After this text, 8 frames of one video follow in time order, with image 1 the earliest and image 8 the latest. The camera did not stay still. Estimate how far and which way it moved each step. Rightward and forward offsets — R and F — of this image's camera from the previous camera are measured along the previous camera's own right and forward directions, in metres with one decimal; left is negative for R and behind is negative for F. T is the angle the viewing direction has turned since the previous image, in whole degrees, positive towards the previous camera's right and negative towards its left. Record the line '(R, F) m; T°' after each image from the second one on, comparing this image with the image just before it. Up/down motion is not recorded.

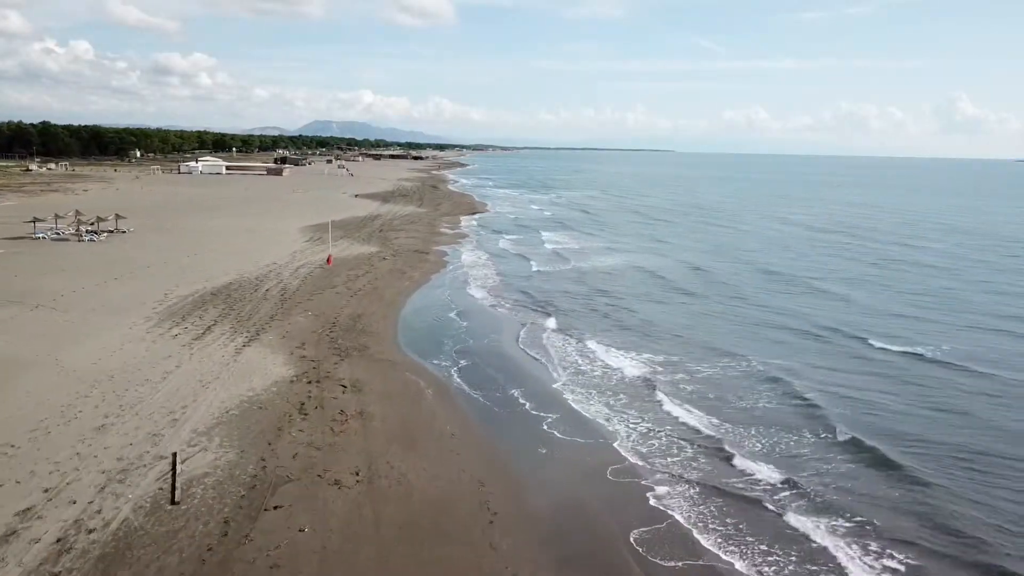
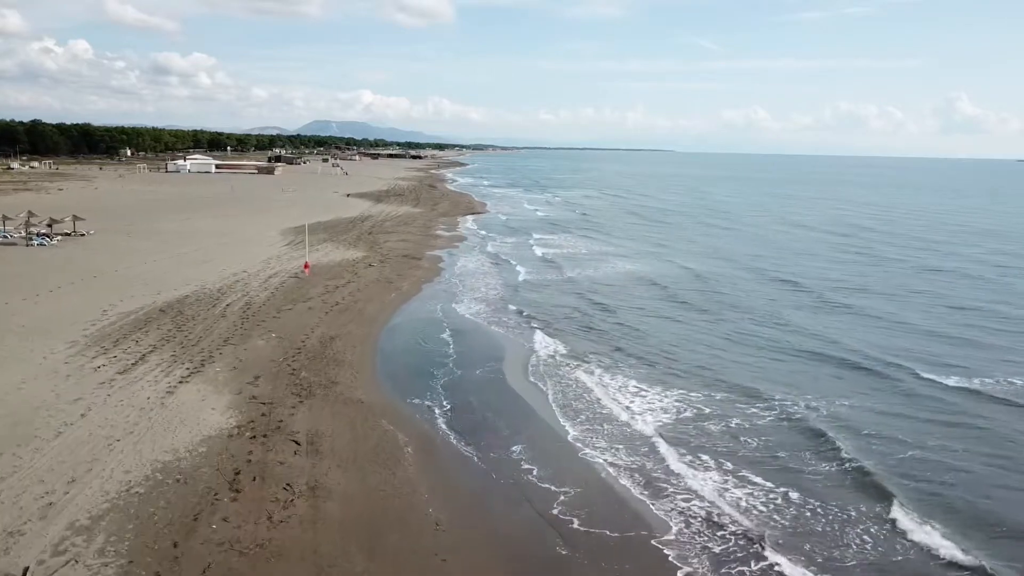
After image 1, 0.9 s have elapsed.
(-0.1, +3.3) m; 0°
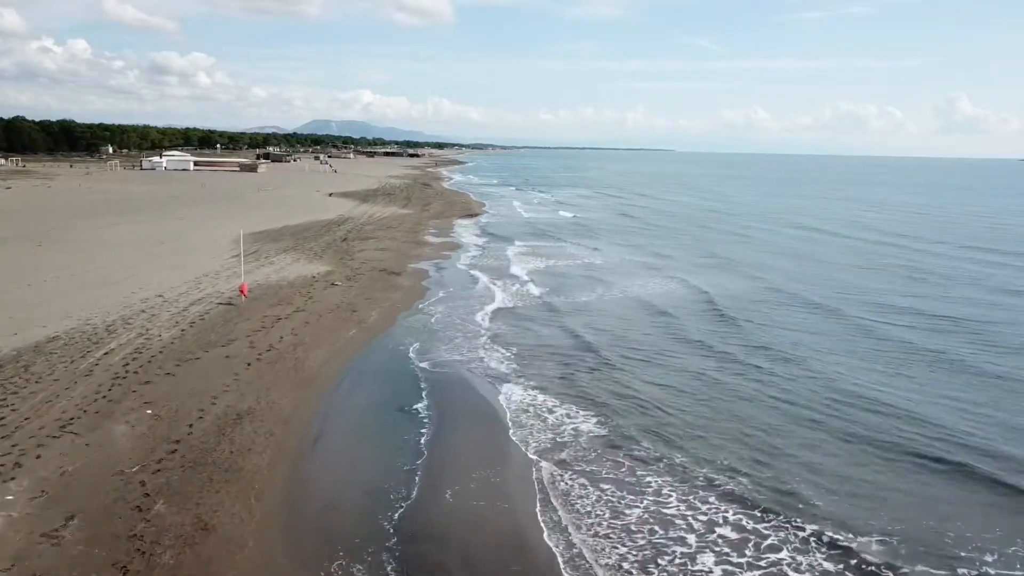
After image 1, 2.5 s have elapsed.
(-0.1, +6.0) m; 0°
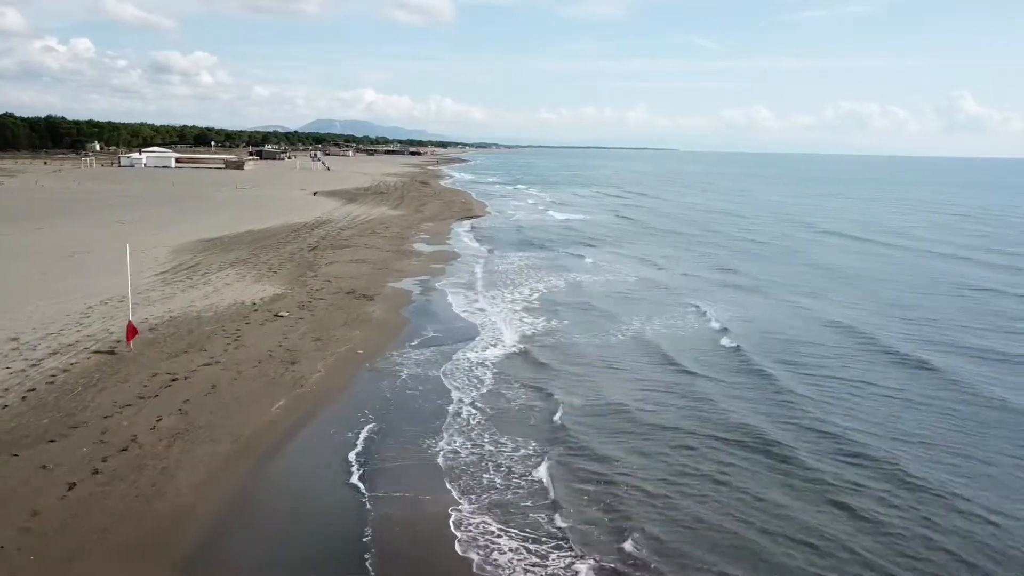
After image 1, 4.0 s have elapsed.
(-0.1, +5.5) m; 0°
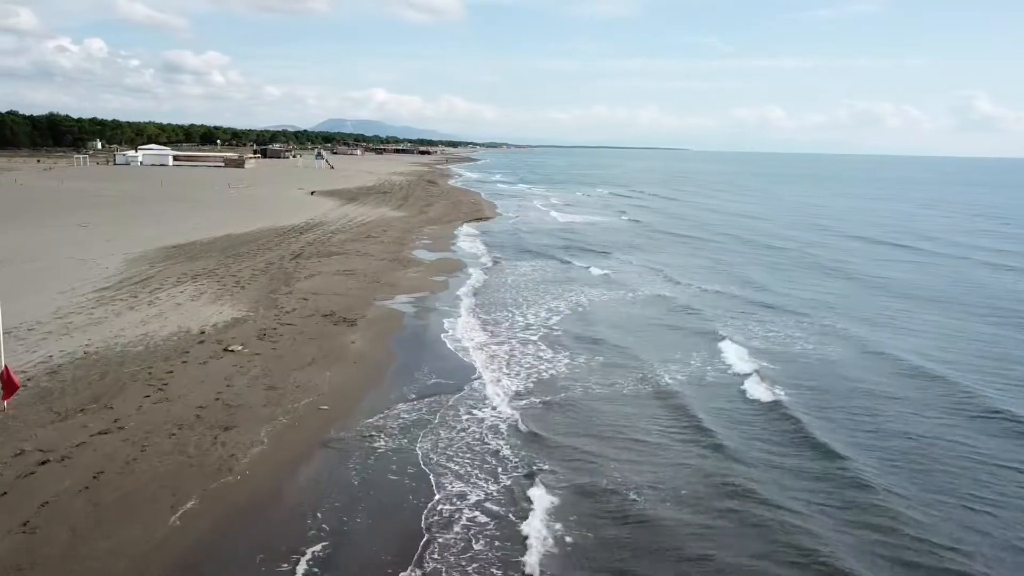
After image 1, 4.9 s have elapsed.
(-0.1, +3.4) m; -1°
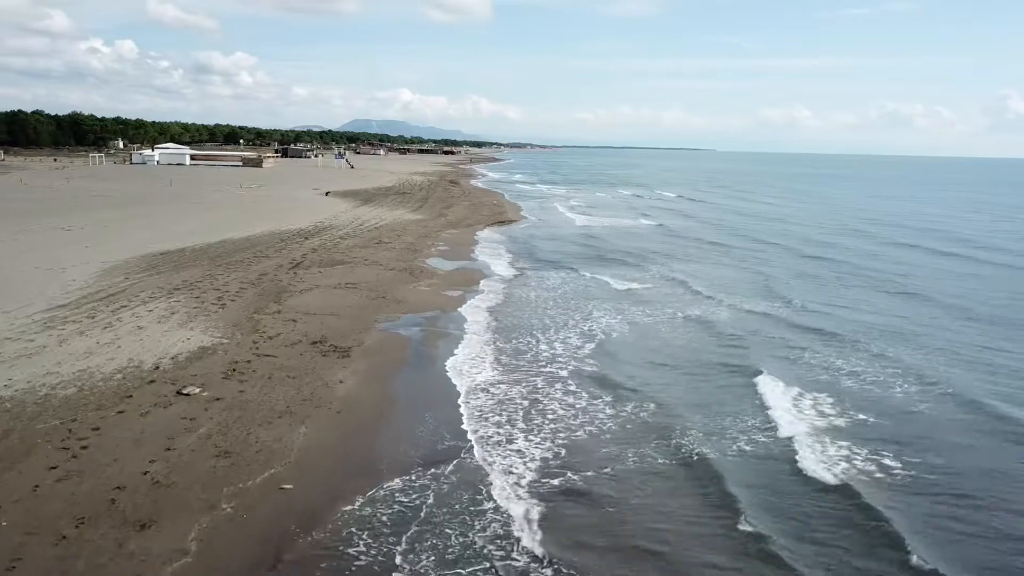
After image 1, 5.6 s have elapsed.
(-0.1, +2.5) m; -2°
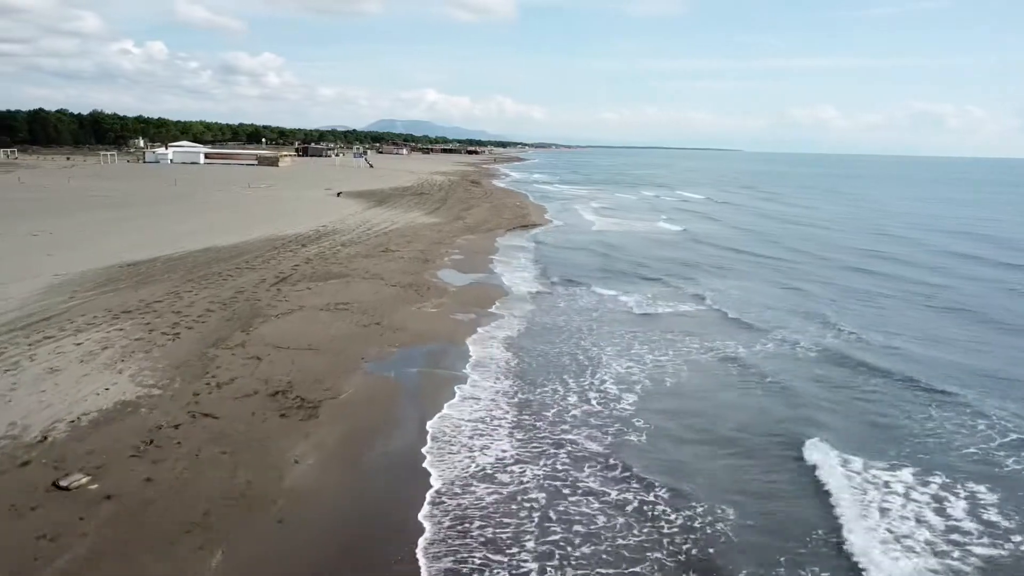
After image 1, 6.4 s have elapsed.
(0.0, +3.0) m; -2°
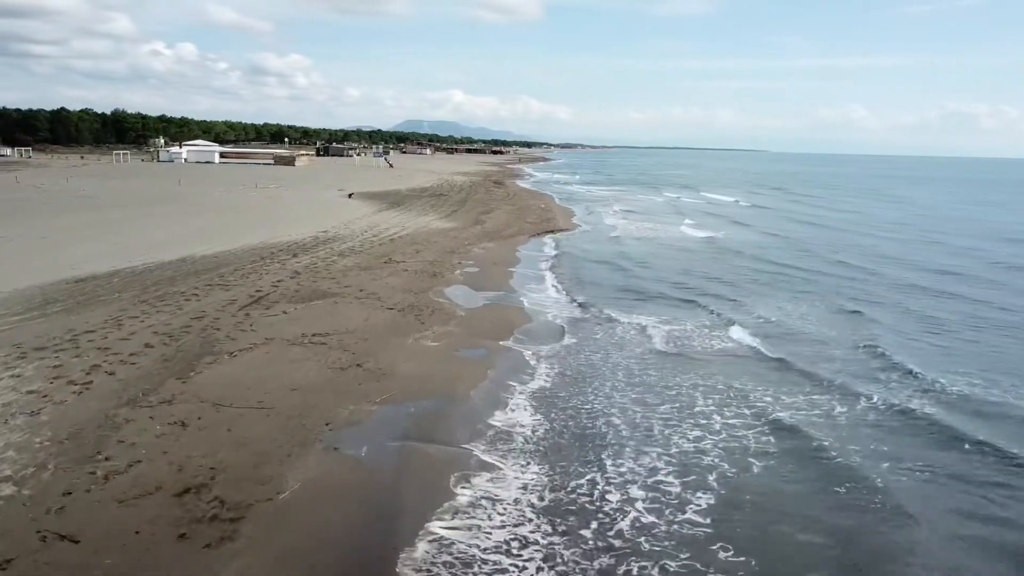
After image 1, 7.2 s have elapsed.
(0.0, +2.9) m; -2°
